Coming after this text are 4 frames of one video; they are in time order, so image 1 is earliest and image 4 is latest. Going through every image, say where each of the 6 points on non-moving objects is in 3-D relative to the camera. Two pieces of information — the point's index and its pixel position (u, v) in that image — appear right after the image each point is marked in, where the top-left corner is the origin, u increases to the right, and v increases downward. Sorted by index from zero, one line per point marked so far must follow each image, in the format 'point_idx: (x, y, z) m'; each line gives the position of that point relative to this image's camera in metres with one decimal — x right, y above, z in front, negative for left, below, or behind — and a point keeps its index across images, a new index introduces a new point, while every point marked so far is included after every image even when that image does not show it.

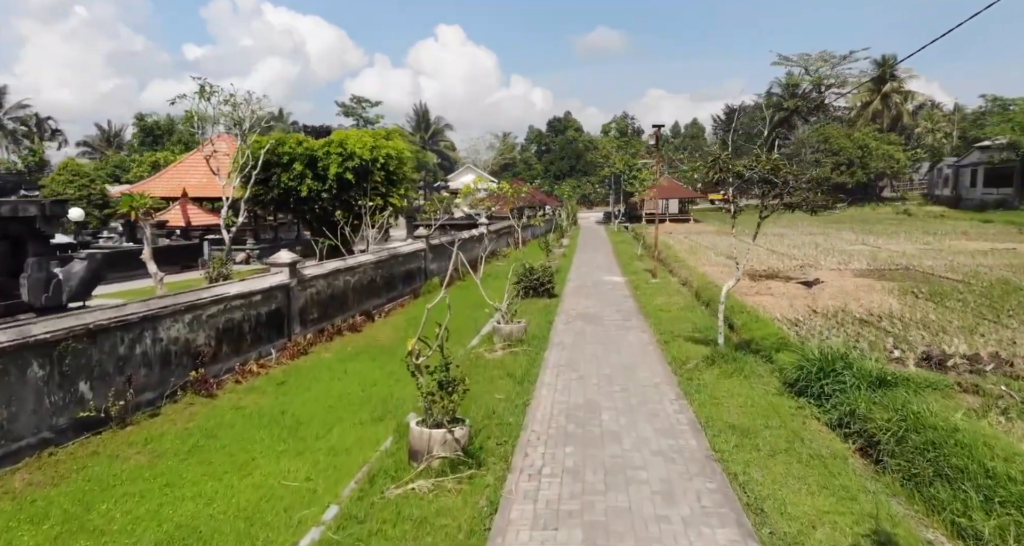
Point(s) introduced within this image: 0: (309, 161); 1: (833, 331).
0: (-4.6, +2.5, +15.1) m
1: (+5.0, -0.9, +10.6) m
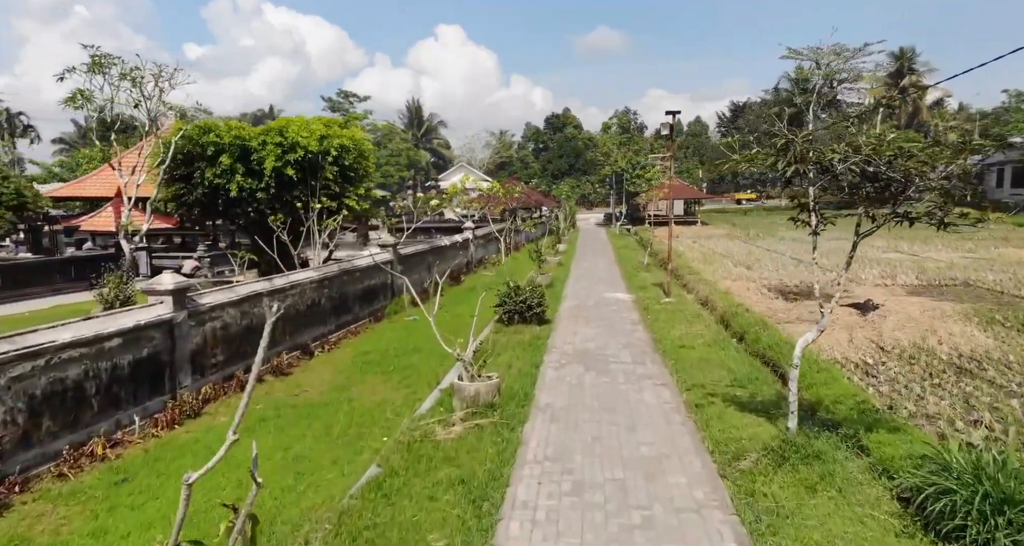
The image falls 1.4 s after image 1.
0: (-4.9, +2.2, +12.2) m
1: (+4.7, -1.3, +7.7) m
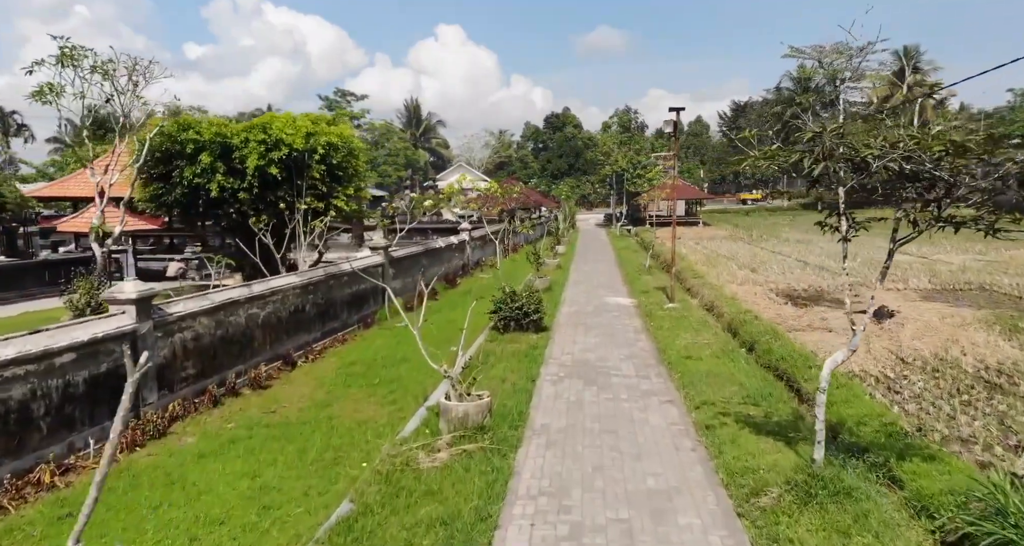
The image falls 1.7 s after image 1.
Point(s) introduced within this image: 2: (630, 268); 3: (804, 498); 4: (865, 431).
0: (-5.0, +2.1, +11.6) m
1: (+4.6, -1.4, +7.1) m
2: (+3.4, +0.2, +19.7) m
3: (+2.0, -1.6, +4.7) m
4: (+3.2, -1.4, +6.2) m
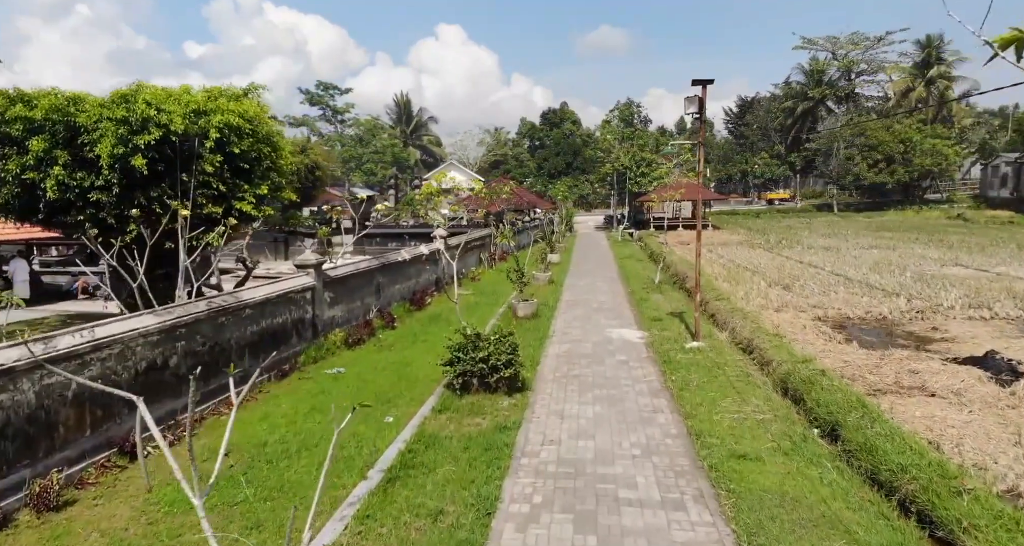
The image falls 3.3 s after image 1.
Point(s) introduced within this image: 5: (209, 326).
0: (-5.4, +1.7, +8.2) m
1: (+4.2, -1.8, +3.7) m
2: (+3.0, -0.3, +16.4) m
3: (+1.6, -2.0, +1.3) m
4: (+2.8, -1.9, +2.8) m
5: (-3.5, -0.6, +8.0) m
